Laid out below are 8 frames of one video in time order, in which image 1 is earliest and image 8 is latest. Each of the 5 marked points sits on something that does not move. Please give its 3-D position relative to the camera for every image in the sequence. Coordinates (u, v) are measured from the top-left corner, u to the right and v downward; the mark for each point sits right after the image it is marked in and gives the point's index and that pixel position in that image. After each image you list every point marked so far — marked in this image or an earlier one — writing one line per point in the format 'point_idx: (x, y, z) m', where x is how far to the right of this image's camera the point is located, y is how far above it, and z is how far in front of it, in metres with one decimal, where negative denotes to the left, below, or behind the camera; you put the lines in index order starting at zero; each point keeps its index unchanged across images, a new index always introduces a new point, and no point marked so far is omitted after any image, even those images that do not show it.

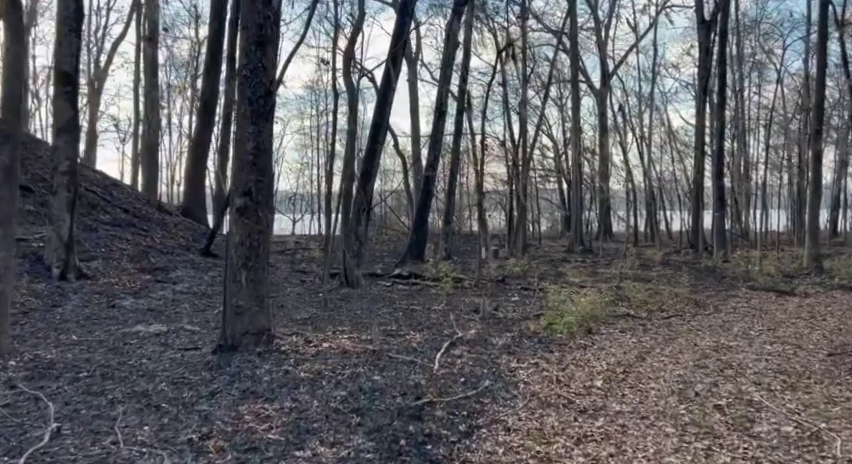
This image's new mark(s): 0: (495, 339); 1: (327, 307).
0: (+0.9, -1.3, +7.3) m
1: (-1.5, -1.2, +9.1) m
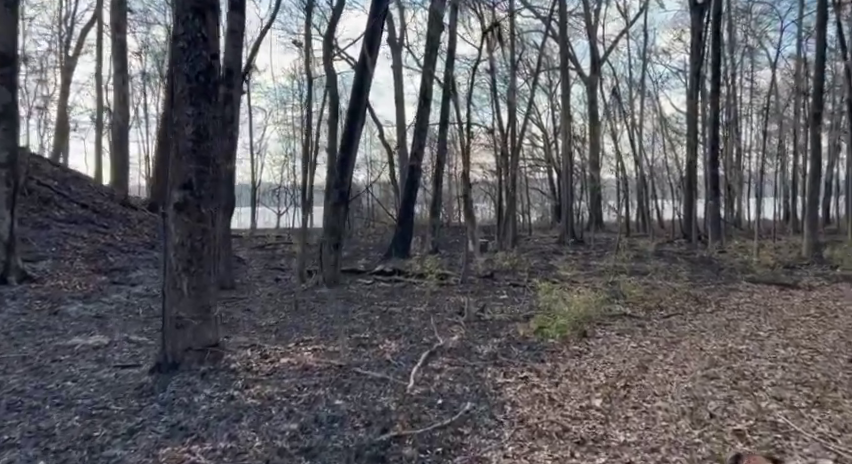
0: (+0.6, -1.3, +6.6) m
1: (-1.8, -1.1, +8.3) m
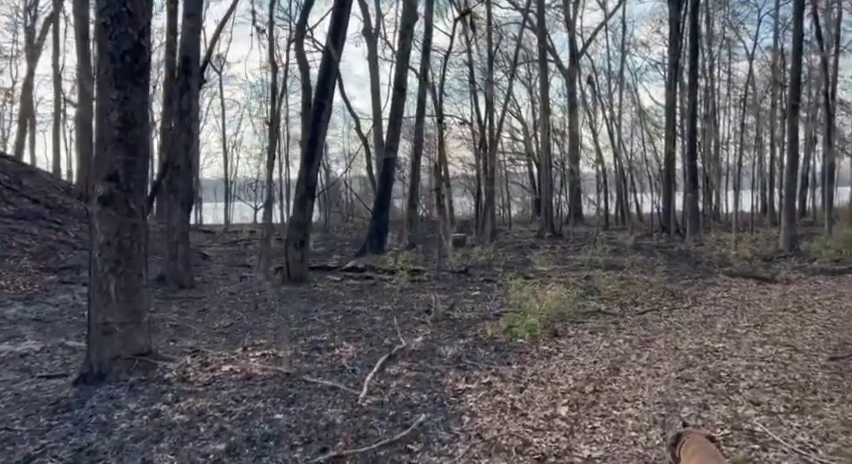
0: (+0.2, -1.2, +6.2) m
1: (-2.2, -1.0, +7.9) m
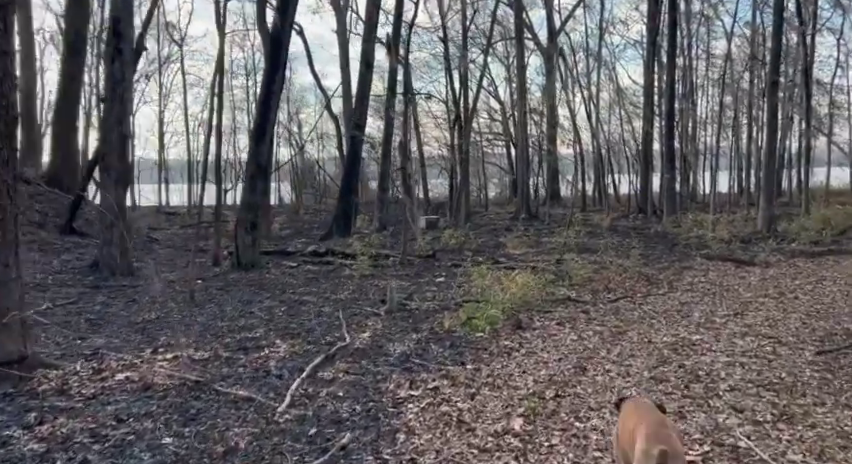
0: (-0.3, -1.1, +5.5) m
1: (-2.8, -0.8, +7.1) m
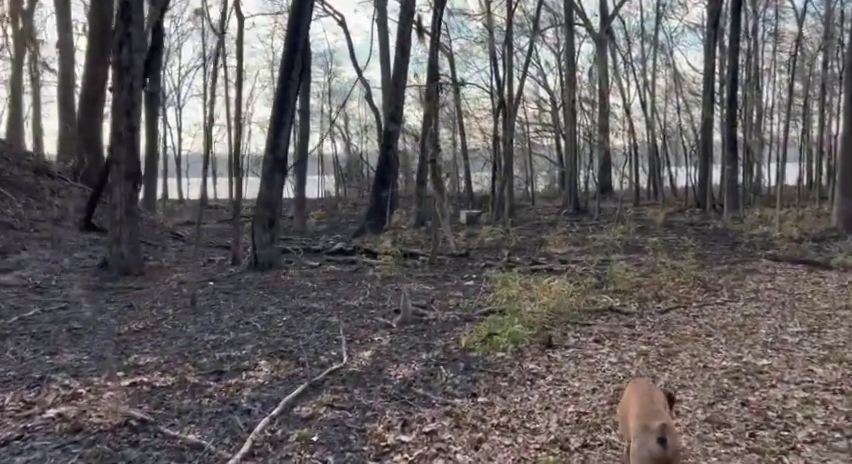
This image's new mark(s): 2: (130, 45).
0: (-0.2, -1.1, +4.8) m
1: (-2.6, -0.8, +6.5) m
2: (-4.0, +2.5, +8.0) m
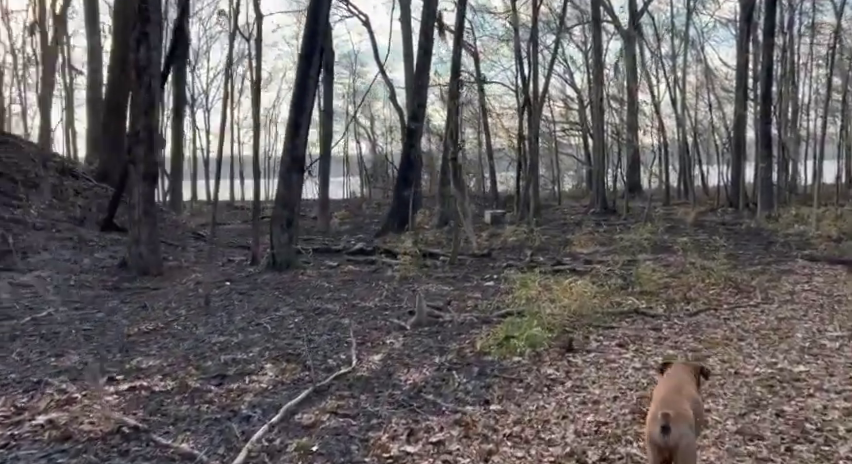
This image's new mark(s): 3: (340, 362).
0: (-0.1, -1.1, +4.6) m
1: (-2.4, -0.8, +6.4) m
2: (-3.8, +2.5, +8.0) m
3: (-0.7, -1.0, +4.7) m
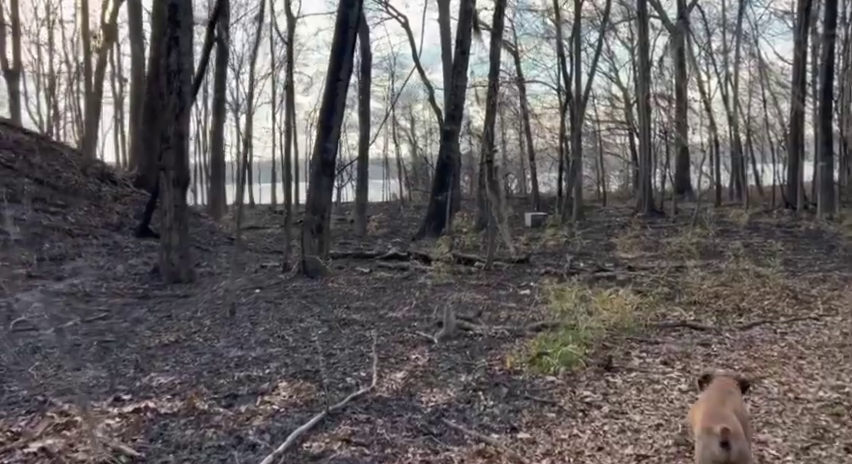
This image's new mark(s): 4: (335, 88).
0: (0.0, -1.2, +4.3) m
1: (-2.1, -0.9, +6.3) m
2: (-3.3, +2.4, +8.0) m
3: (-0.5, -1.1, +4.4) m
4: (-1.4, +2.2, +9.0) m
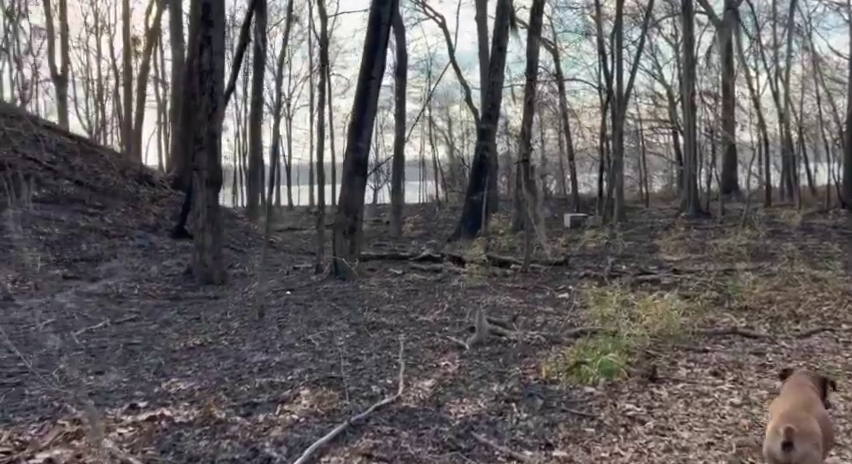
0: (+0.2, -1.2, +4.0) m
1: (-1.8, -0.9, +6.2) m
2: (-2.9, +2.4, +7.9) m
3: (-0.3, -1.1, +4.2) m
4: (-0.9, +2.2, +8.8) m
